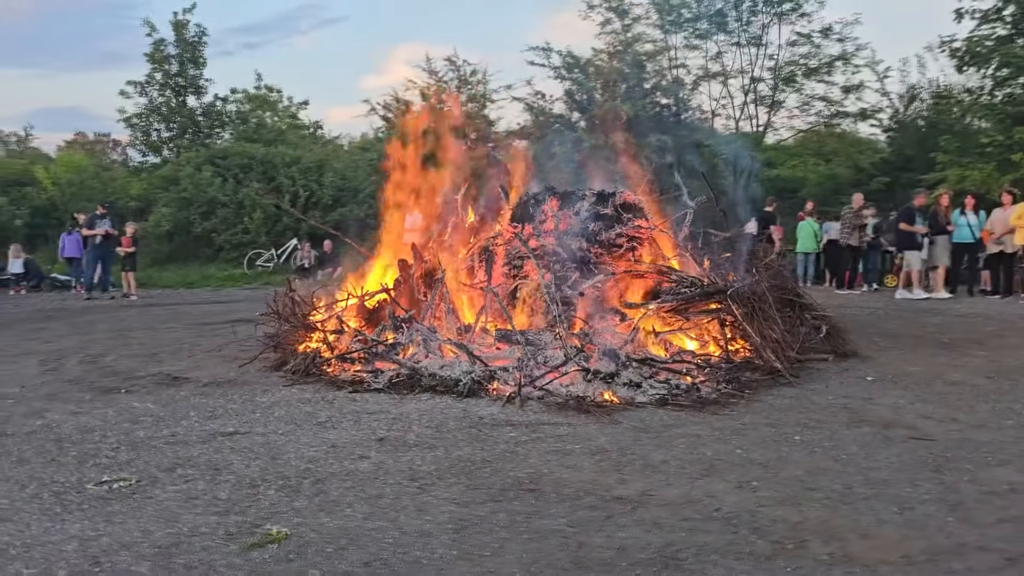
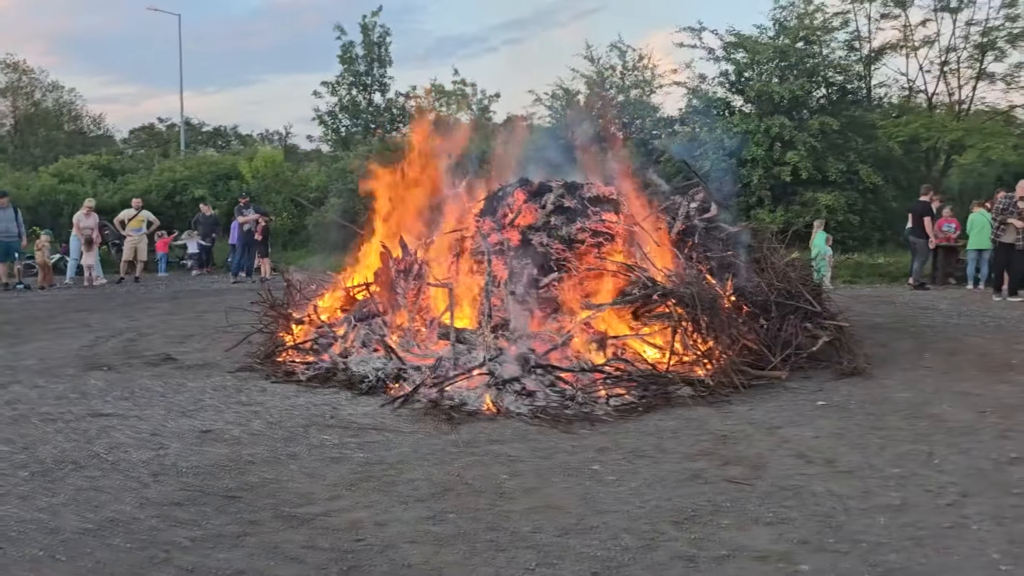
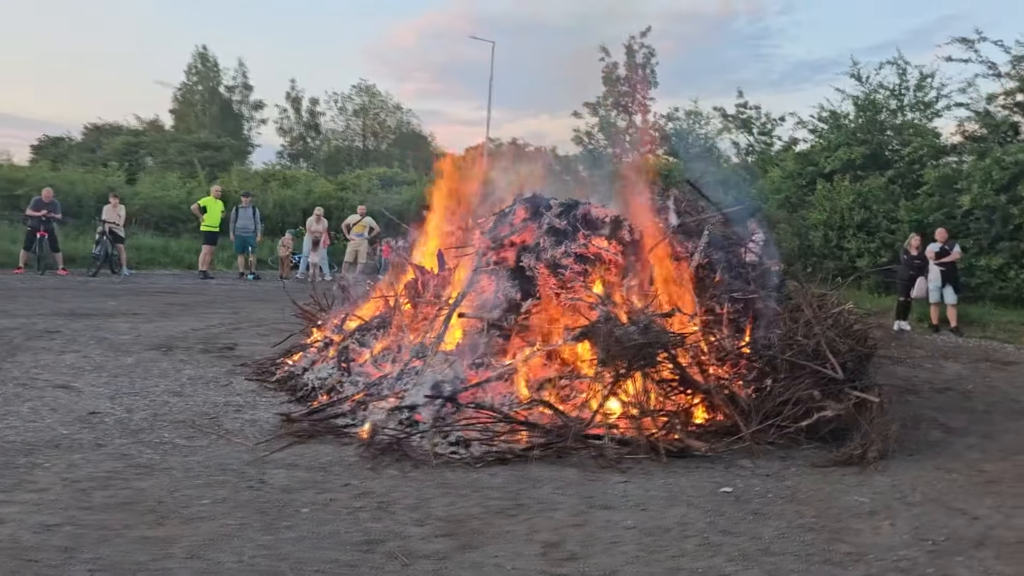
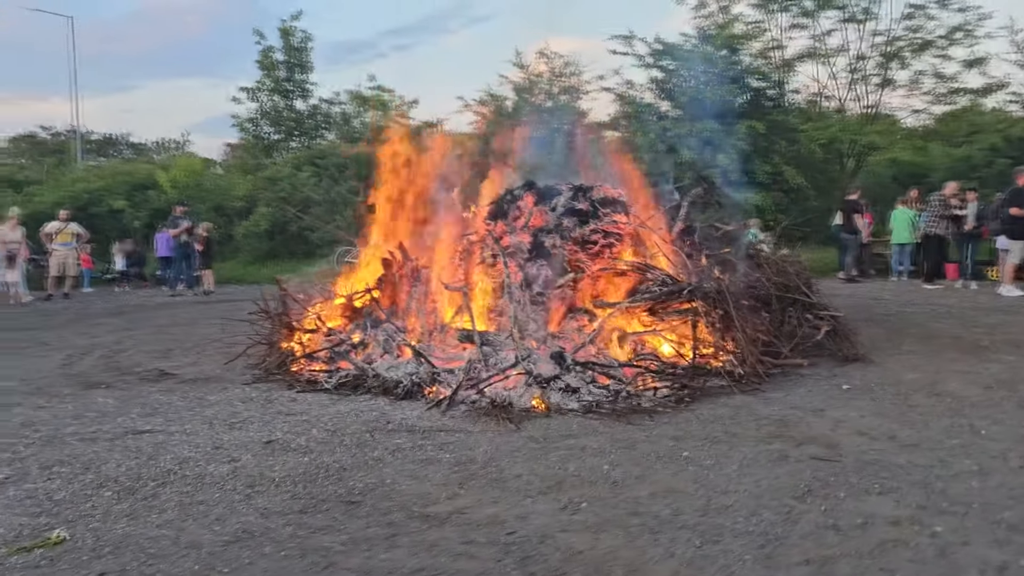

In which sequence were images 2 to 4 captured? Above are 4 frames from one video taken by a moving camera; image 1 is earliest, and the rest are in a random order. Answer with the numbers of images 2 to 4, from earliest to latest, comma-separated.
4, 2, 3
